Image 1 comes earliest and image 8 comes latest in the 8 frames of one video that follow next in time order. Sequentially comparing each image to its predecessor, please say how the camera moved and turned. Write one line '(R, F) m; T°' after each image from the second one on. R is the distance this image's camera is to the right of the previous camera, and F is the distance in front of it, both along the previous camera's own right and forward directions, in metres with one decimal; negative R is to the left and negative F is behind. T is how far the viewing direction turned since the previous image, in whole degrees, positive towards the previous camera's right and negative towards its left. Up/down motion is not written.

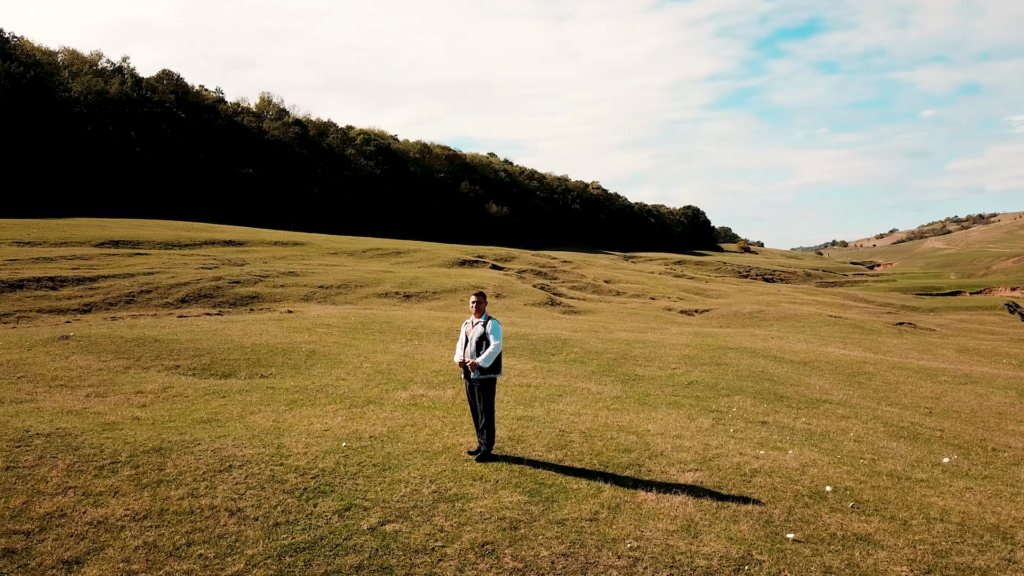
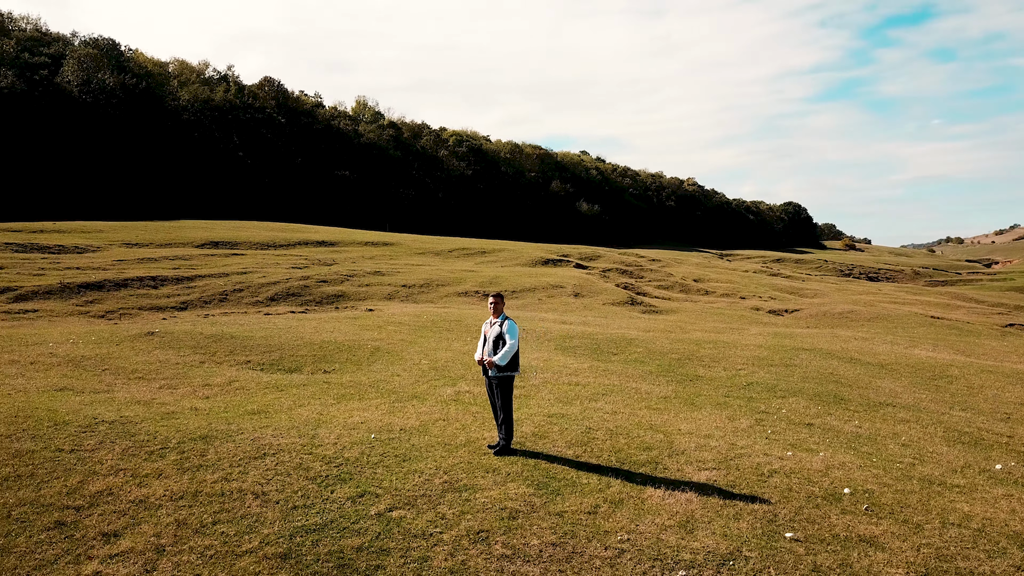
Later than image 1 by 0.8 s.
(+0.8, -0.3) m; -6°
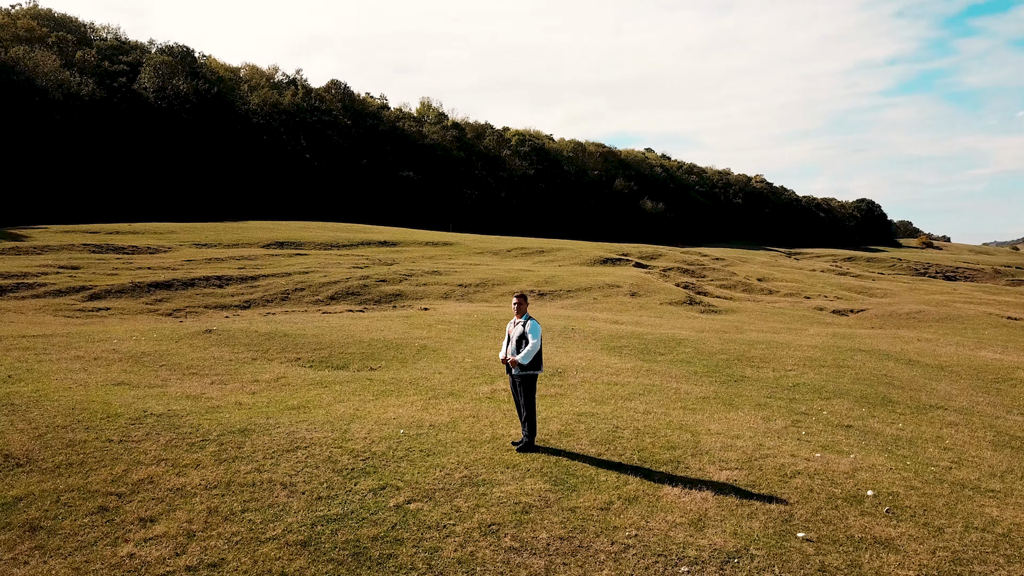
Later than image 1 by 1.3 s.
(+0.4, -0.2) m; -4°
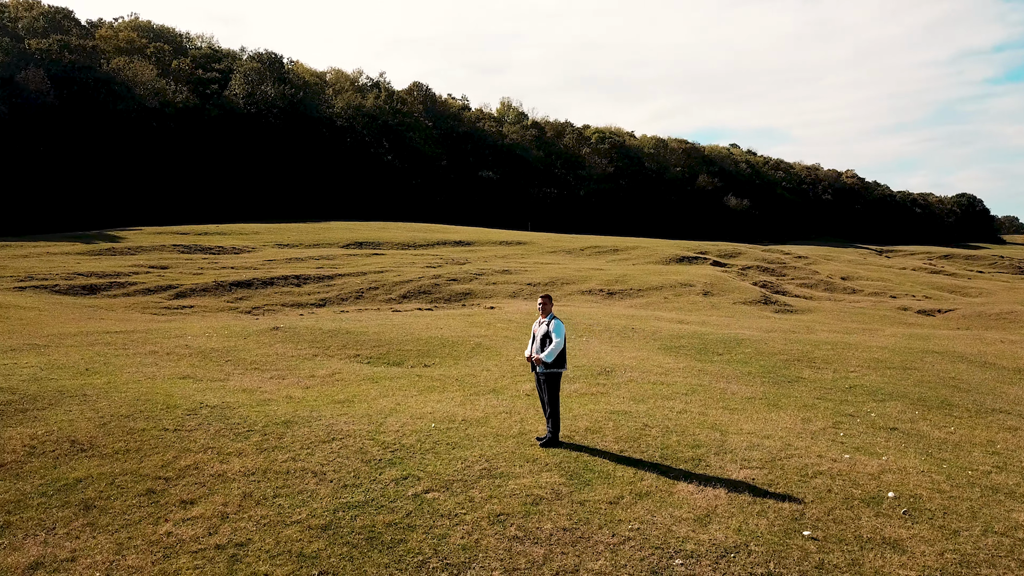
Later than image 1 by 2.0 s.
(+0.6, -0.3) m; -6°
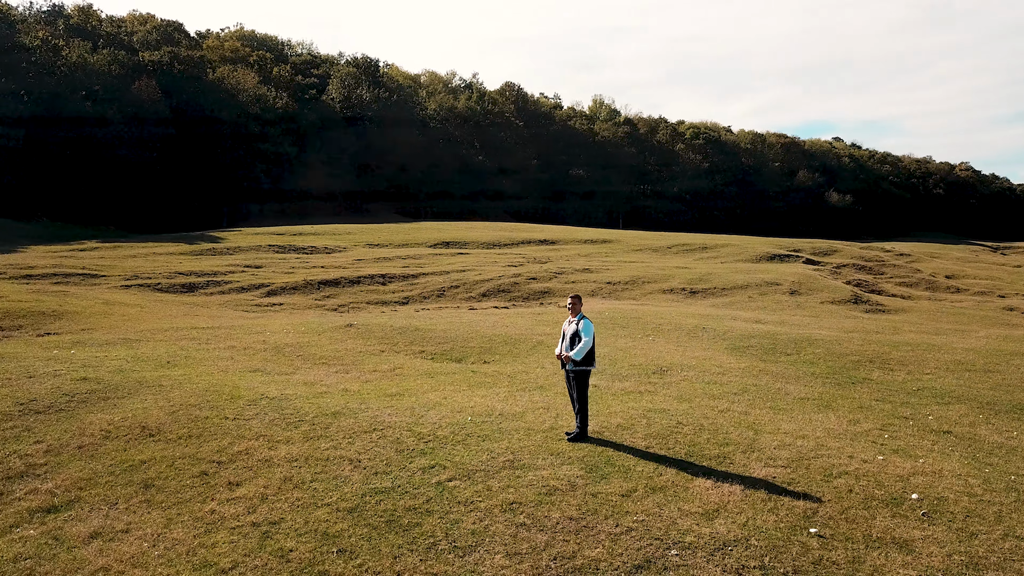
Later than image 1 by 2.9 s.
(+0.7, -0.4) m; -6°
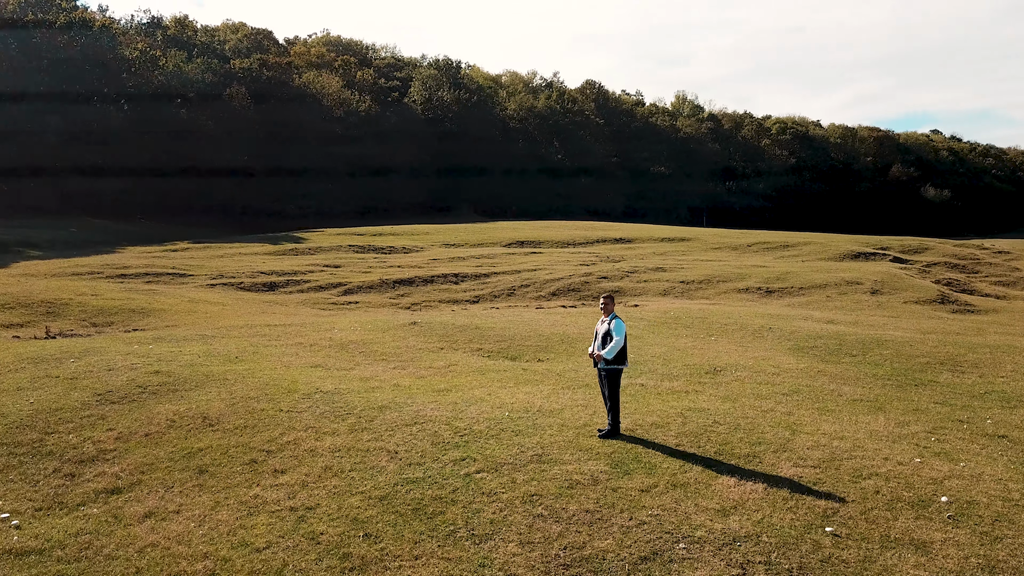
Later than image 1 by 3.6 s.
(+0.6, -0.3) m; -6°
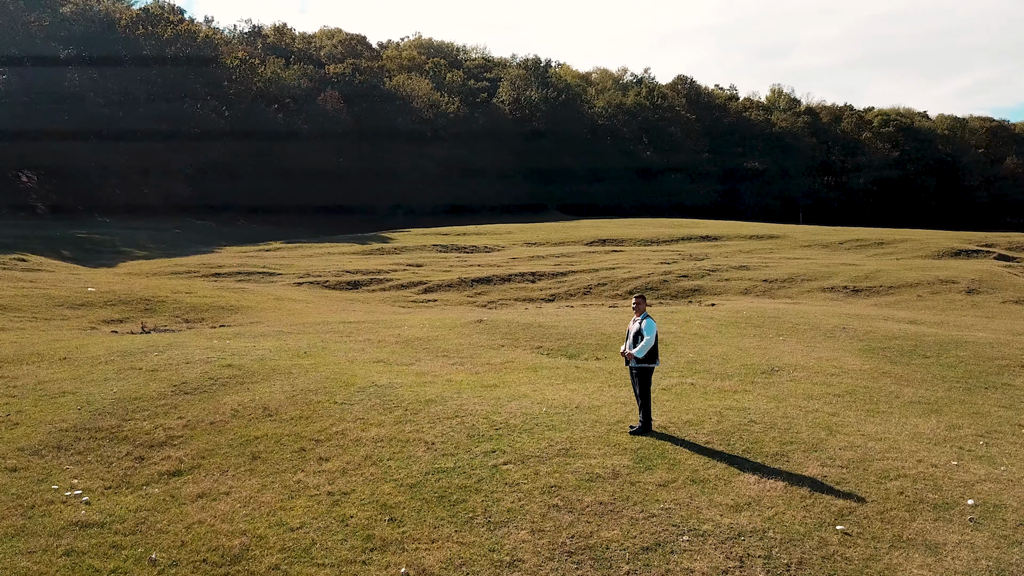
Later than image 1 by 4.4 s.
(+0.7, -0.3) m; -6°
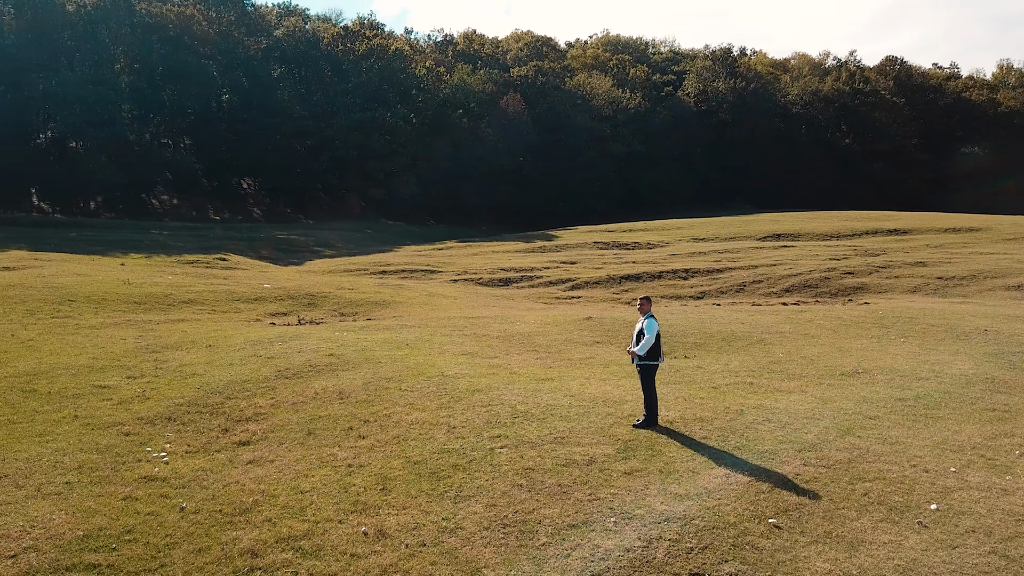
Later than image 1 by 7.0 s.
(+2.4, -0.7) m; -14°
